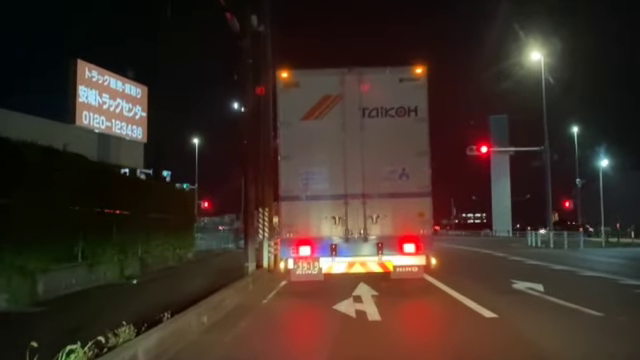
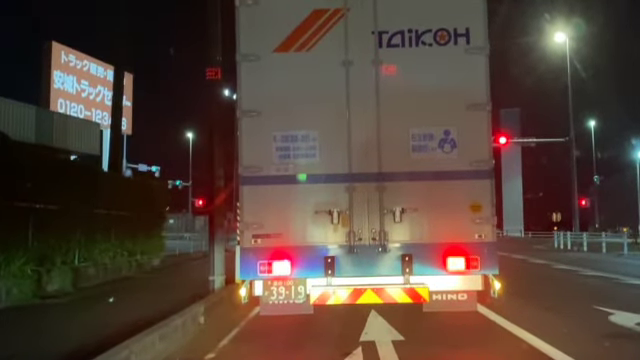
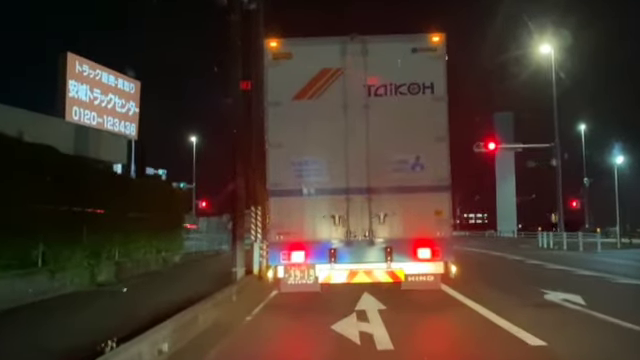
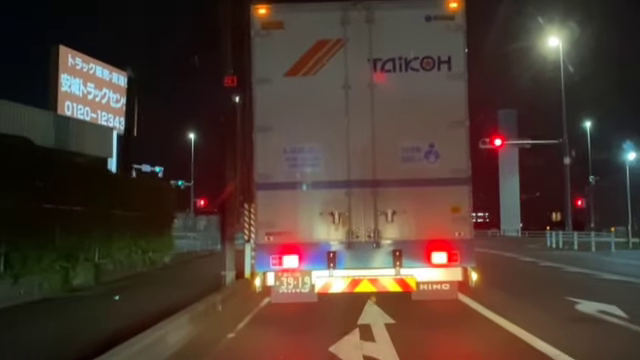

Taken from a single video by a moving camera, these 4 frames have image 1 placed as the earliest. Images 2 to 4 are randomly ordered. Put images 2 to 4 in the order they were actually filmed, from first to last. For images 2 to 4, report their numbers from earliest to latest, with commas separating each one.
3, 4, 2
